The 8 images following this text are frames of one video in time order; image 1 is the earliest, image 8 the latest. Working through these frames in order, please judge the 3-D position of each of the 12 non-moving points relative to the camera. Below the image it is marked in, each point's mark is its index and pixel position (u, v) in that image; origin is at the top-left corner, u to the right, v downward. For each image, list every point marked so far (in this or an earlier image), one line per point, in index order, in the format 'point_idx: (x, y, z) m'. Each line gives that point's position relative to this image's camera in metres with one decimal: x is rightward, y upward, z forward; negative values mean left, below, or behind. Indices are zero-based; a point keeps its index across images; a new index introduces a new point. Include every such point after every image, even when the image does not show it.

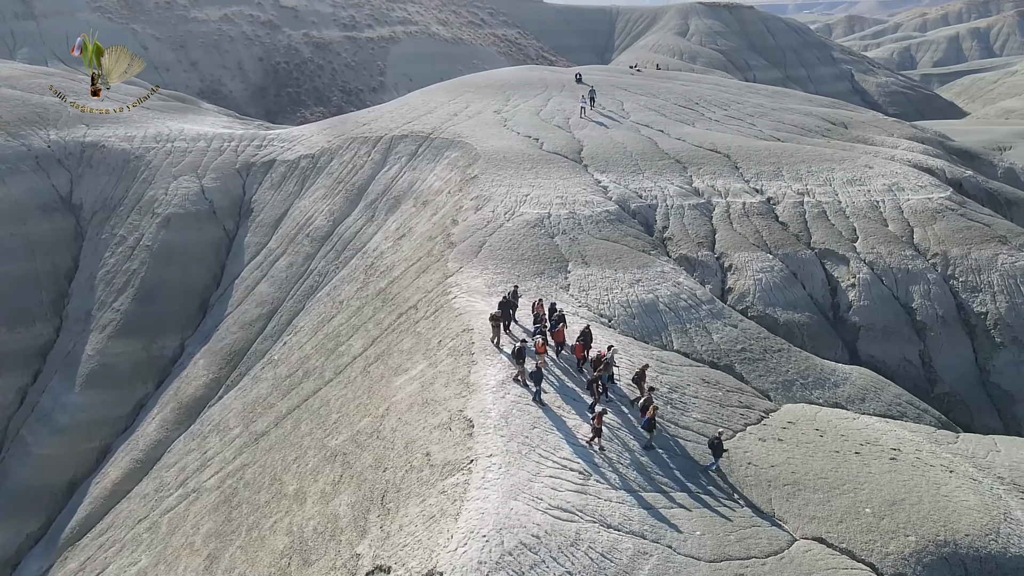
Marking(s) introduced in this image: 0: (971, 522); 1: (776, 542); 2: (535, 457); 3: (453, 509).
0: (+9.0, -4.6, +14.7) m
1: (+4.7, -4.5, +13.3) m
2: (+0.5, -3.2, +14.1) m
3: (-1.0, -3.9, +13.2) m
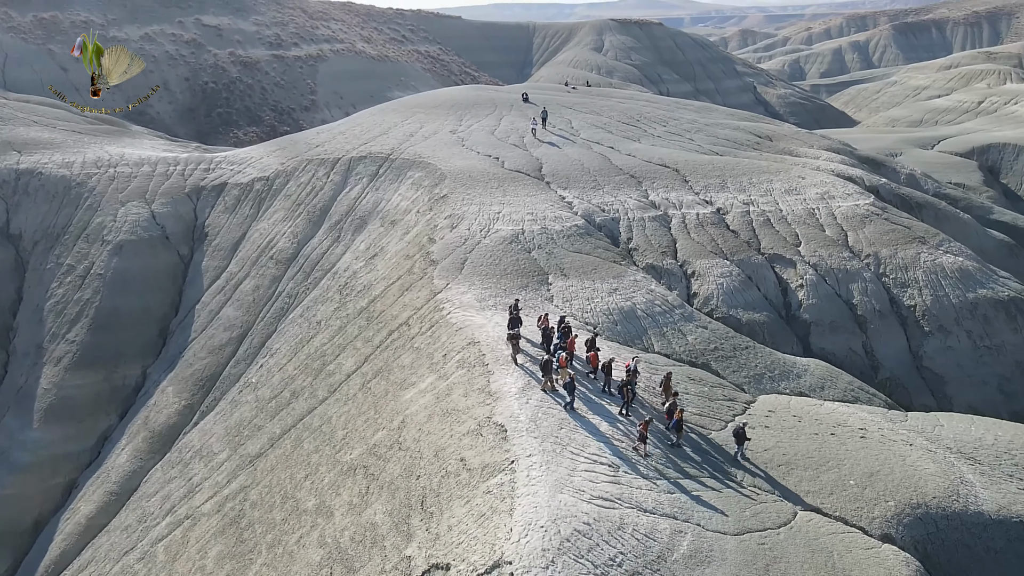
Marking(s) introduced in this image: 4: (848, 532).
0: (+9.7, -4.6, +17.1) m
1: (+5.6, -4.6, +15.3) m
2: (+1.3, -3.4, +15.6) m
3: (-0.1, -4.2, +14.5) m
4: (+6.9, -5.0, +15.2) m
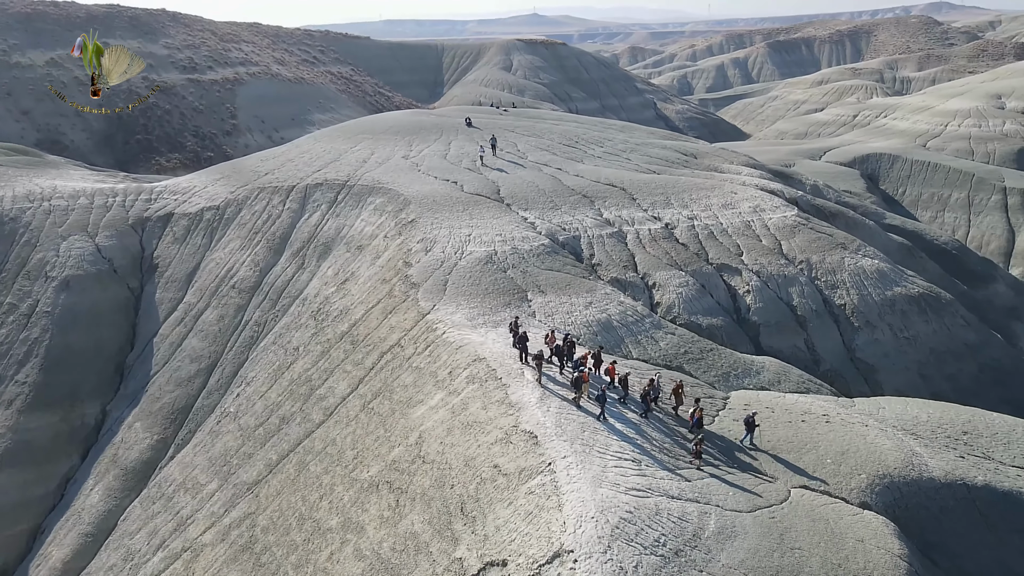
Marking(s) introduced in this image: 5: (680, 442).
0: (+10.3, -4.6, +20.0) m
1: (+6.4, -4.8, +17.7) m
2: (+2.1, -3.8, +17.4) m
3: (+0.9, -4.6, +16.1) m
4: (+7.7, -5.1, +17.8) m
5: (+4.5, -3.8, +18.6) m
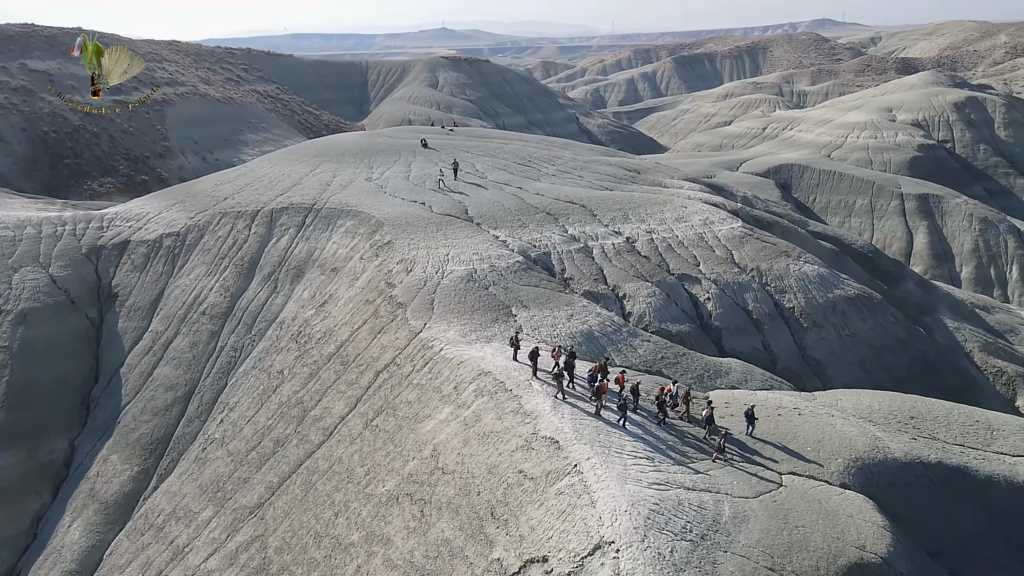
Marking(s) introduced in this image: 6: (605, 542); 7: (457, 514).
0: (+10.6, -4.7, +22.6) m
1: (+7.0, -5.0, +19.8) m
2: (+2.7, -4.2, +19.1) m
3: (+1.7, -5.0, +17.6) m
4: (+8.4, -5.2, +20.0) m
5: (+5.0, -4.1, +20.5) m
6: (+2.1, -5.6, +16.5) m
7: (-1.4, -6.0, +19.7) m
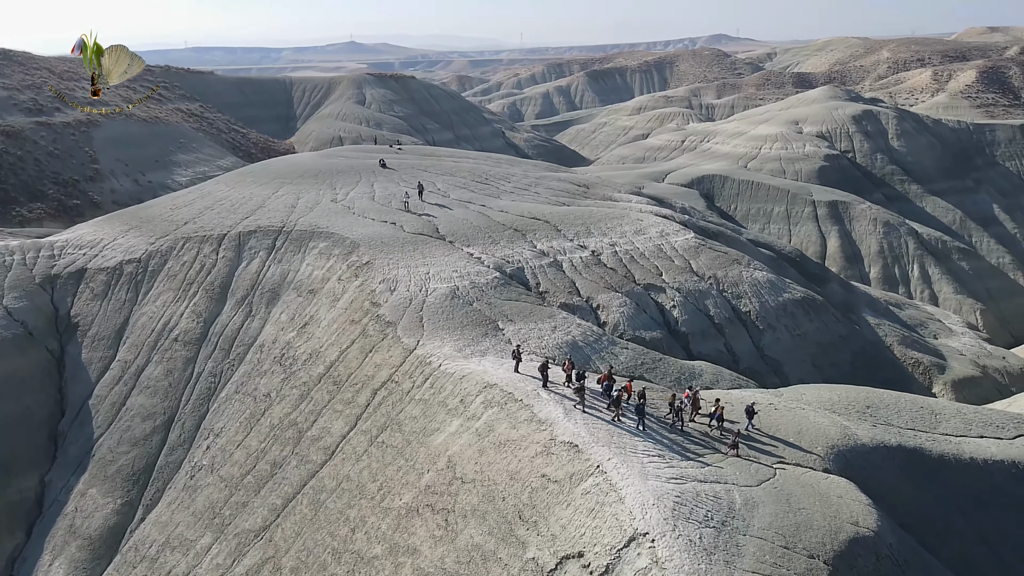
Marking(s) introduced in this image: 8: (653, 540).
0: (+10.8, -4.9, +25.0) m
1: (+7.6, -5.2, +21.8) m
2: (+3.4, -4.5, +20.6) m
3: (+2.5, -5.4, +19.1) m
4: (+8.9, -5.4, +22.2) m
5: (+5.4, -4.4, +22.3) m
6: (+3.1, -5.9, +17.9) m
7: (-0.8, -6.4, +20.8) m
8: (+3.3, -6.0, +17.7) m
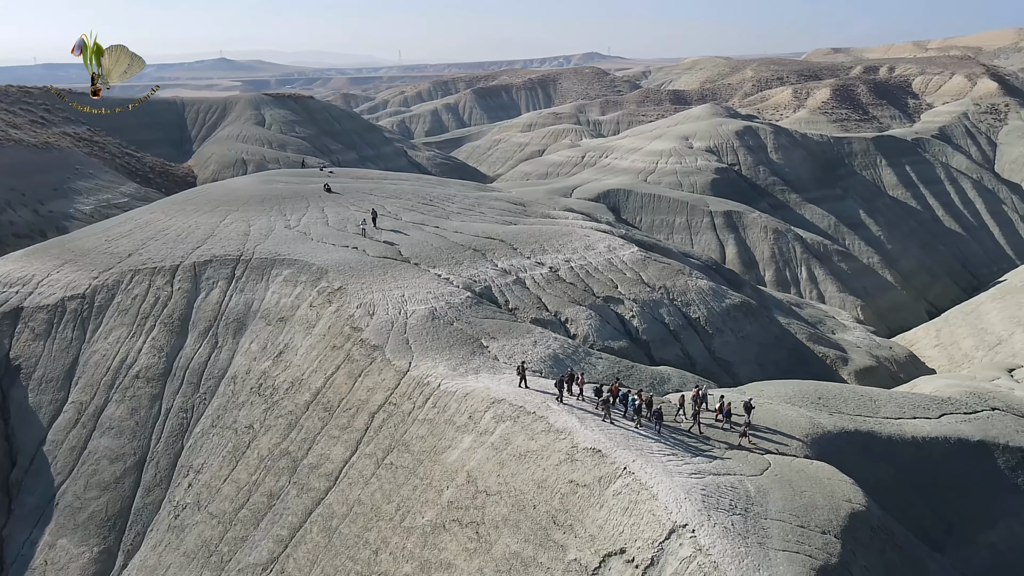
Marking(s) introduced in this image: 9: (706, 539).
0: (+10.9, -5.0, +27.8) m
1: (+8.2, -5.4, +24.2) m
2: (+4.2, -4.9, +22.3) m
3: (+3.6, -5.7, +20.6) m
4: (+9.4, -5.6, +24.7) m
5: (+6.0, -4.7, +24.3) m
6: (+4.3, -6.2, +19.6) m
7: (+0.2, -7.0, +21.8) m
8: (+4.7, -6.3, +19.4) m
9: (+5.0, -6.4, +19.1) m
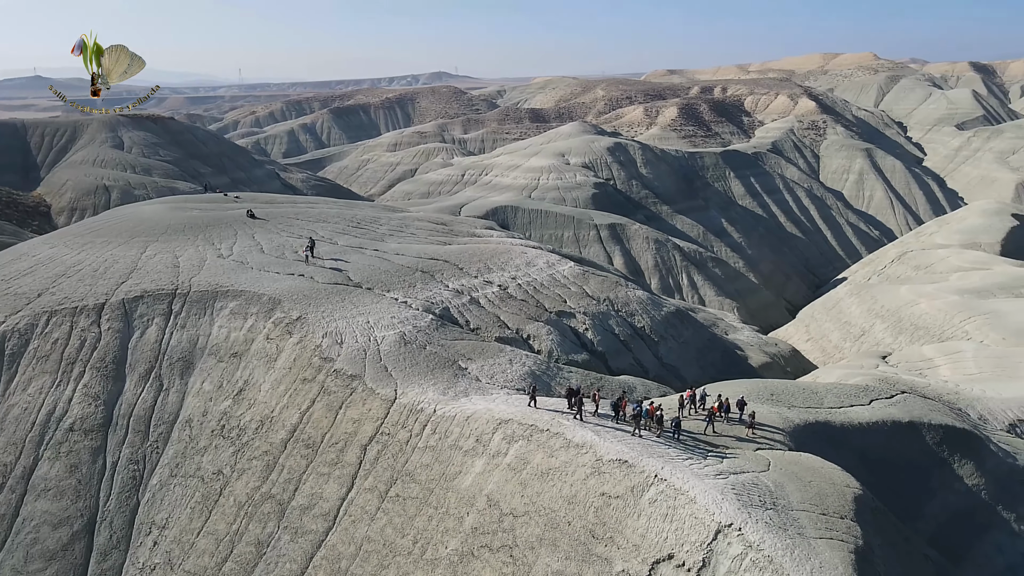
0: (+10.5, -5.2, +29.7) m
1: (+8.6, -5.6, +25.6) m
2: (+5.0, -5.2, +23.1) m
3: (+4.8, -6.1, +21.3) m
4: (+9.7, -5.7, +26.4) m
5: (+6.4, -5.0, +25.4) m
6: (+5.7, -6.5, +20.4) m
7: (+1.3, -7.5, +21.7) m
8: (+6.1, -6.5, +20.2) m
9: (+6.4, -6.6, +20.0) m
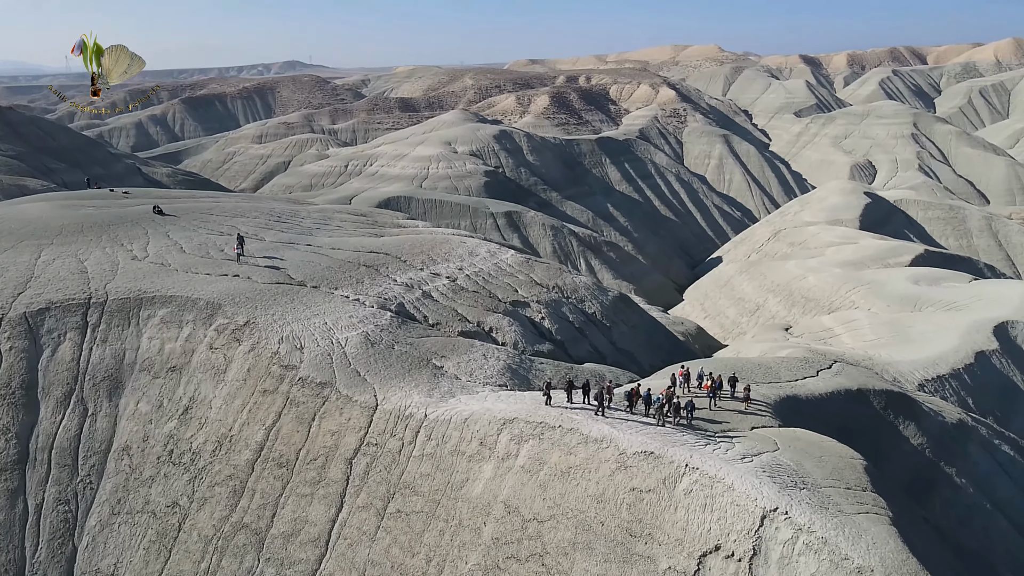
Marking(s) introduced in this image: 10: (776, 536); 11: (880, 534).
0: (+9.7, -4.3, +29.8) m
1: (+8.6, -4.9, +25.5) m
2: (+5.5, -4.7, +22.3) m
3: (+5.7, -5.5, +20.6) m
4: (+9.6, -4.9, +26.5) m
5: (+6.4, -4.4, +24.8) m
6: (+6.7, -5.9, +19.8) m
7: (+2.2, -7.1, +20.4) m
8: (+7.1, -5.9, +19.8) m
9: (+7.5, -6.0, +19.6) m
10: (+6.8, -6.4, +19.4) m
11: (+9.5, -6.4, +19.4) m
